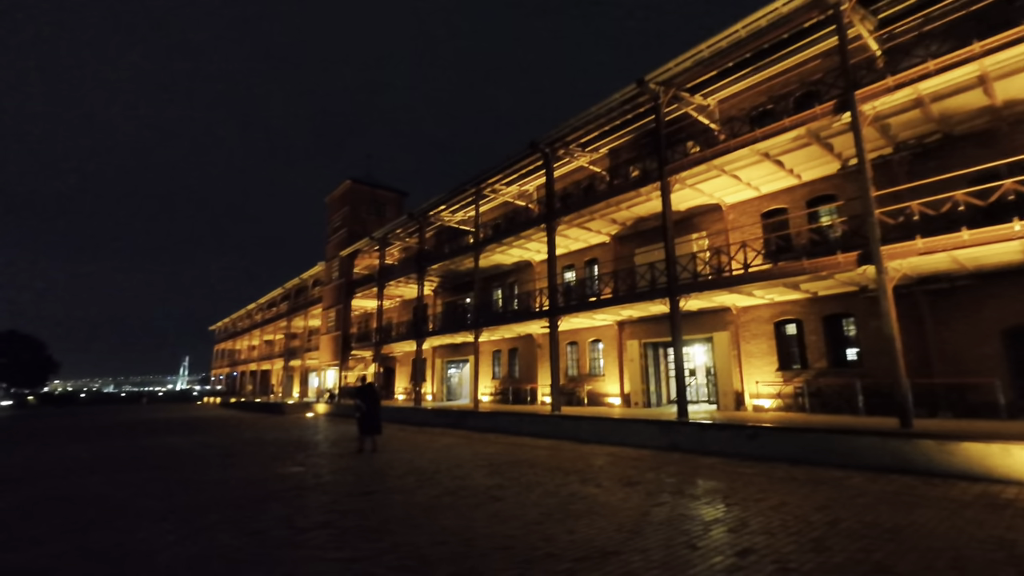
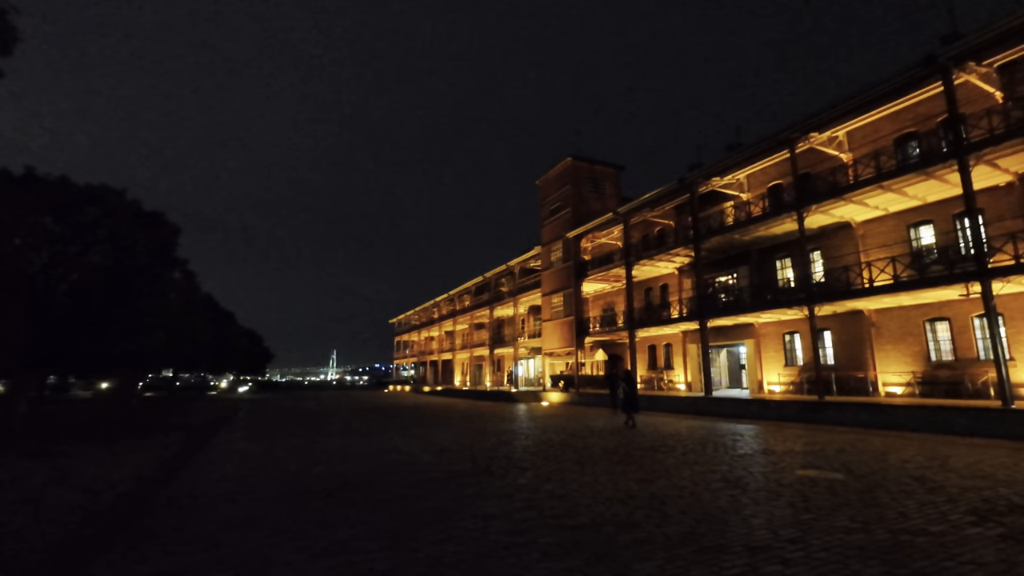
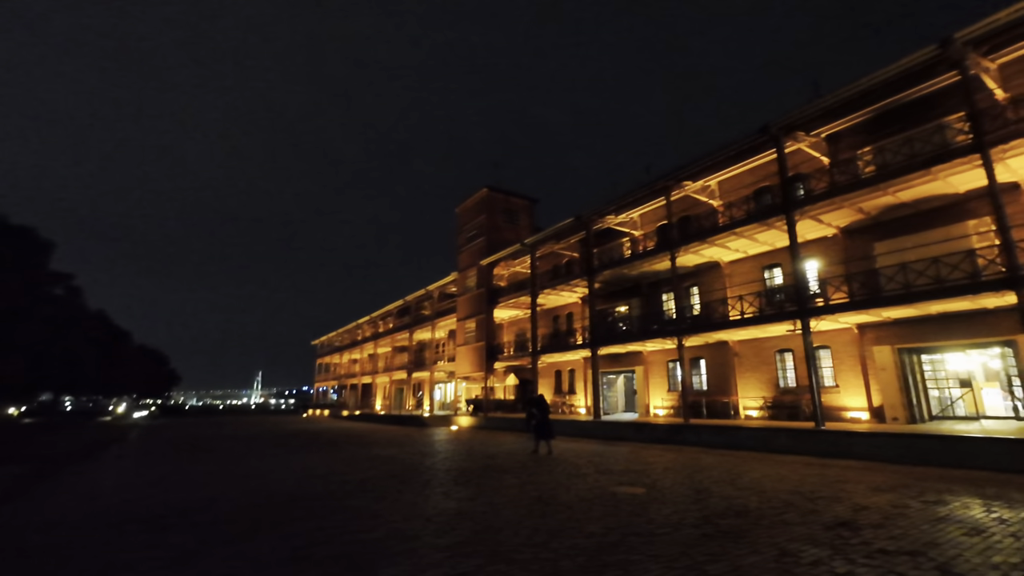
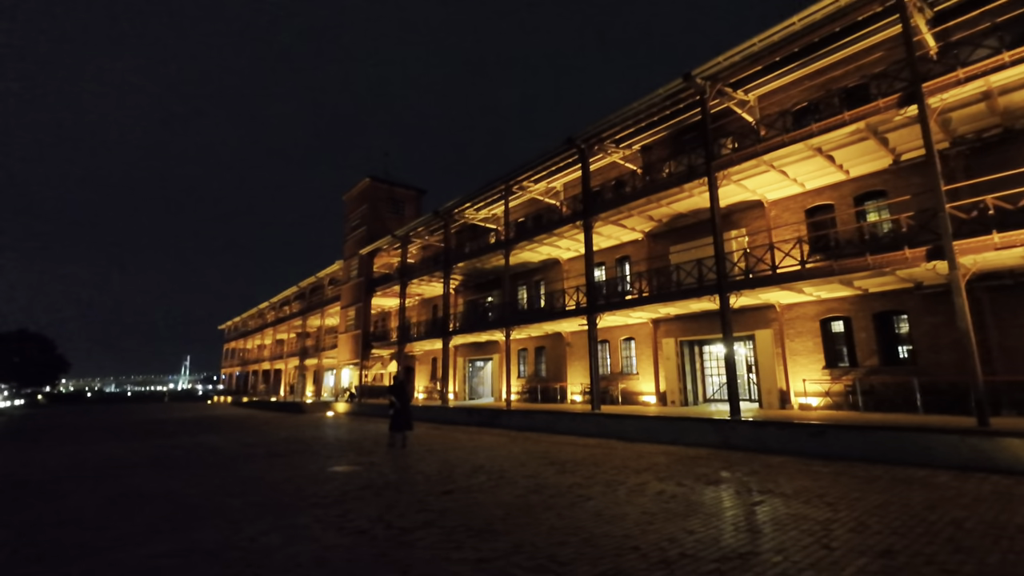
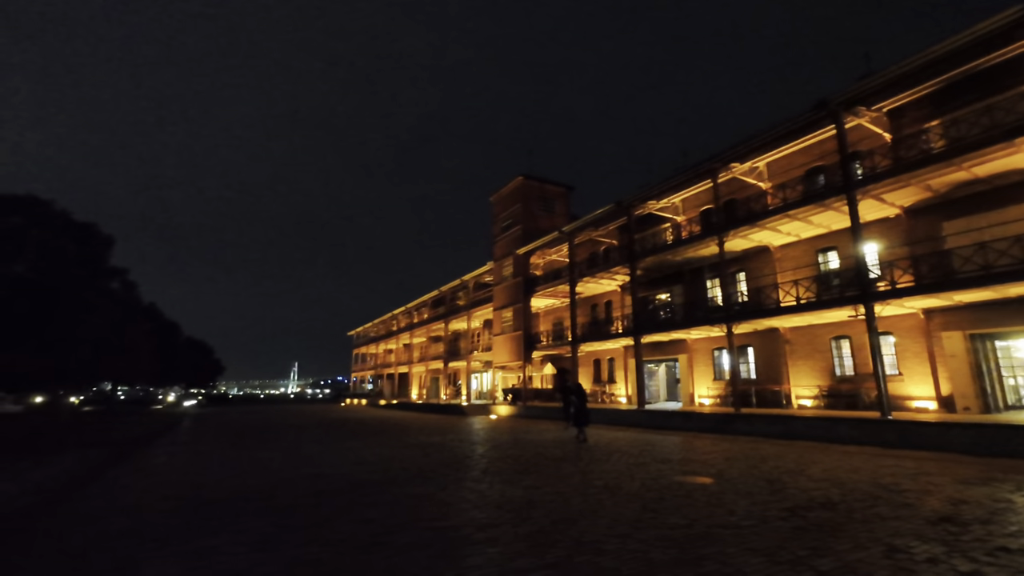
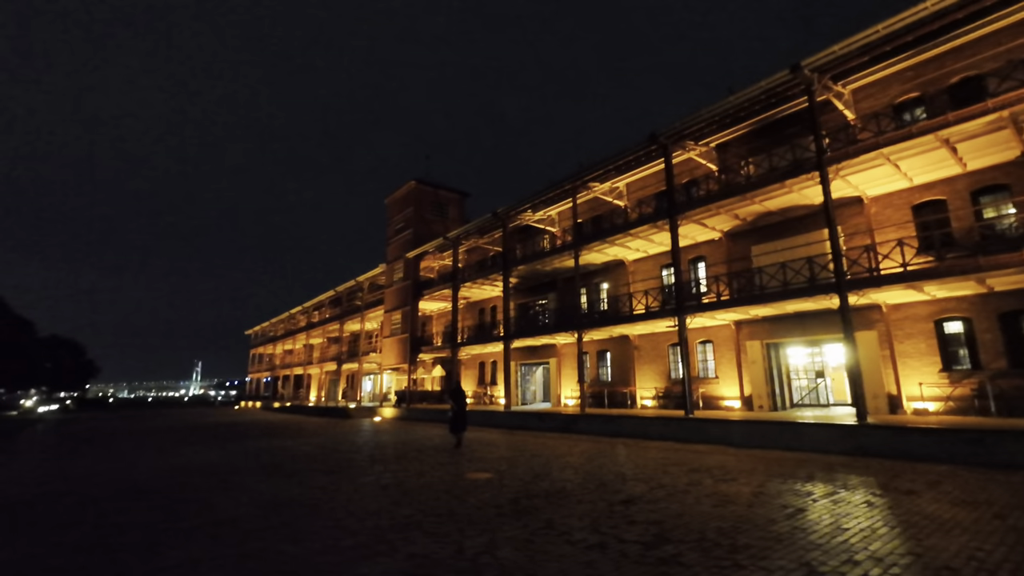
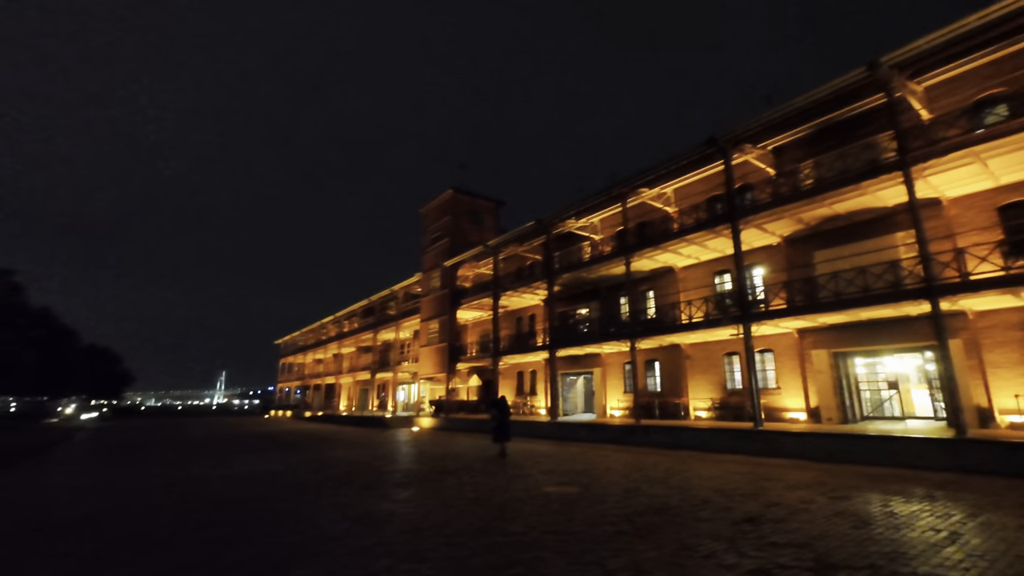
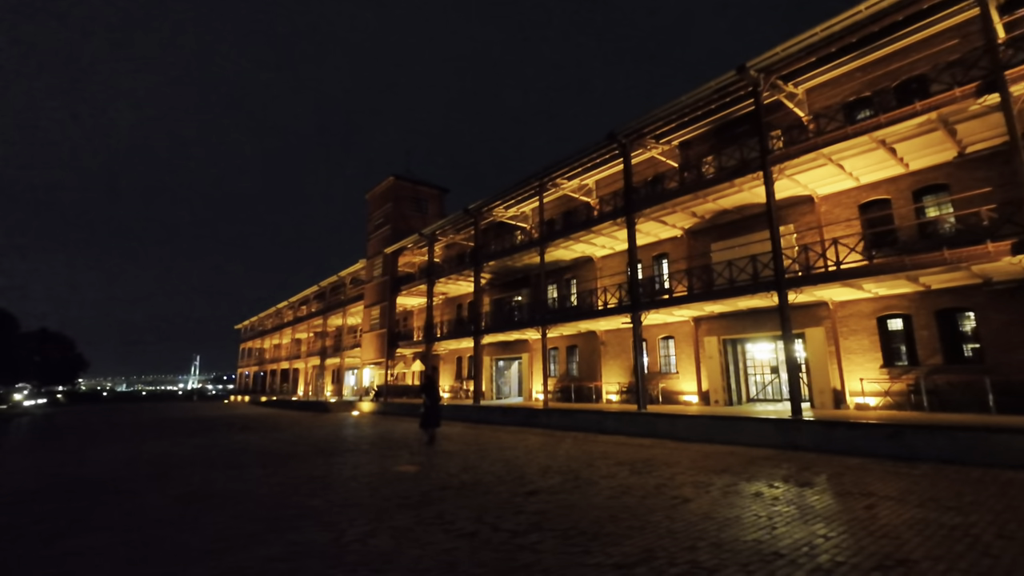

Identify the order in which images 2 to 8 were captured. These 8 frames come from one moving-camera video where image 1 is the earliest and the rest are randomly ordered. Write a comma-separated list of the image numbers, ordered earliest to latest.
4, 8, 6, 7, 3, 5, 2
